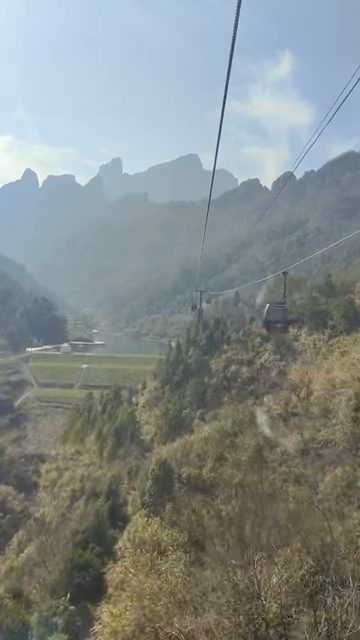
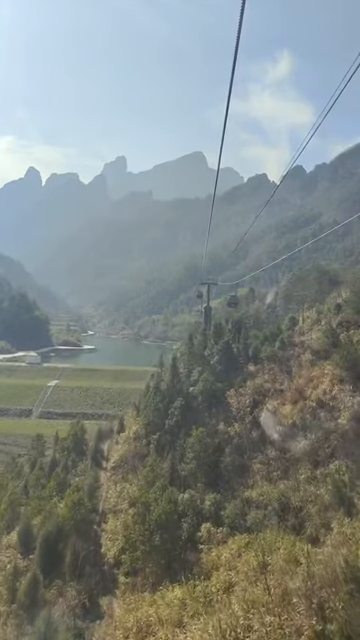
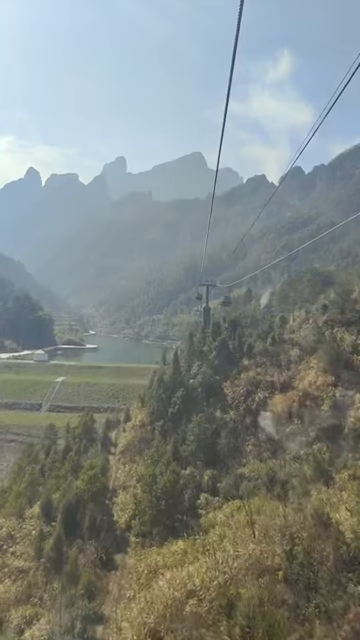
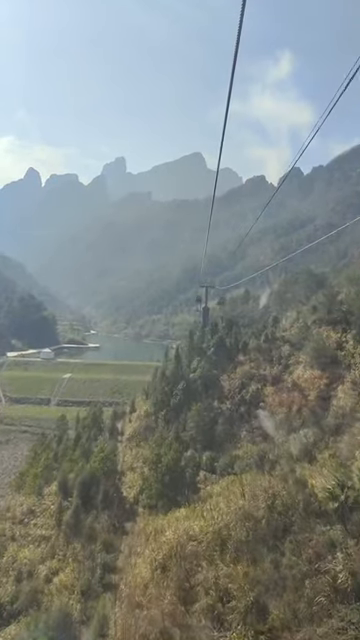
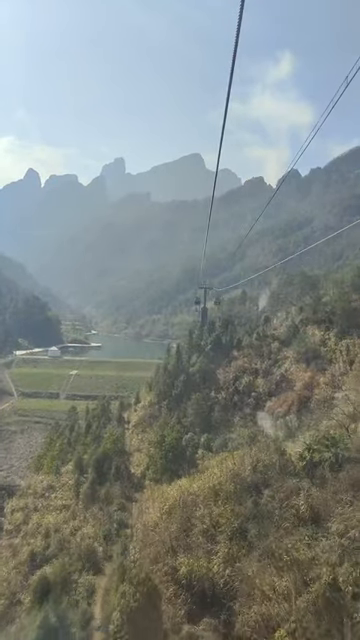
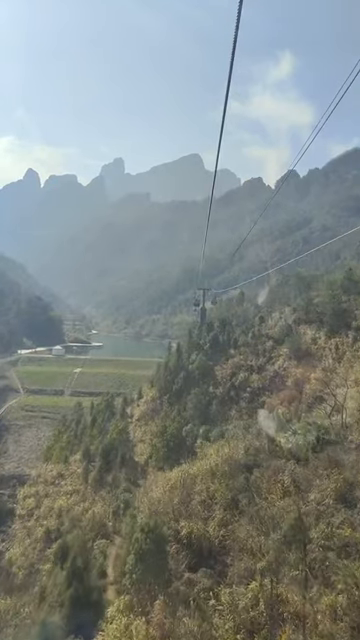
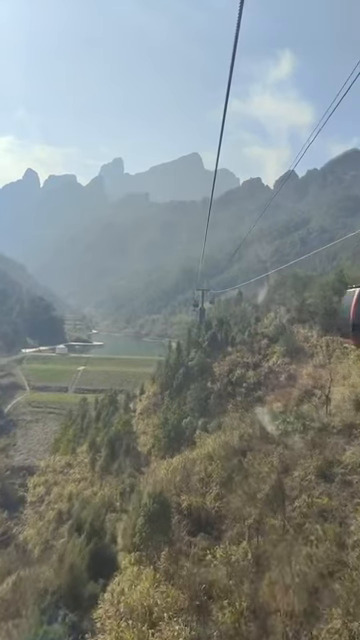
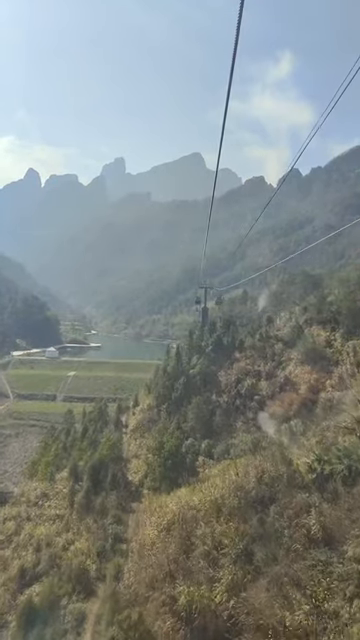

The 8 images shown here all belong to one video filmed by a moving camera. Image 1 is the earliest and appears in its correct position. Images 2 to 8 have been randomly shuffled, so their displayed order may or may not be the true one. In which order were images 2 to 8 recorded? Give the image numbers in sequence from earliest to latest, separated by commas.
7, 6, 5, 8, 4, 3, 2
